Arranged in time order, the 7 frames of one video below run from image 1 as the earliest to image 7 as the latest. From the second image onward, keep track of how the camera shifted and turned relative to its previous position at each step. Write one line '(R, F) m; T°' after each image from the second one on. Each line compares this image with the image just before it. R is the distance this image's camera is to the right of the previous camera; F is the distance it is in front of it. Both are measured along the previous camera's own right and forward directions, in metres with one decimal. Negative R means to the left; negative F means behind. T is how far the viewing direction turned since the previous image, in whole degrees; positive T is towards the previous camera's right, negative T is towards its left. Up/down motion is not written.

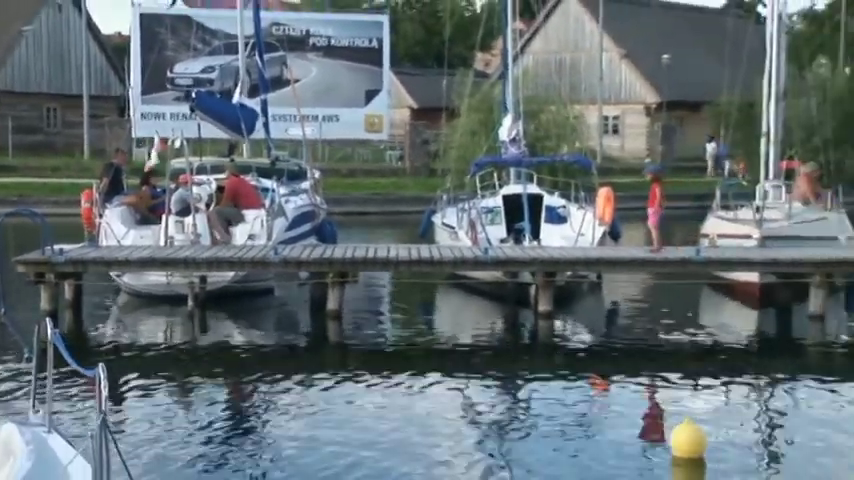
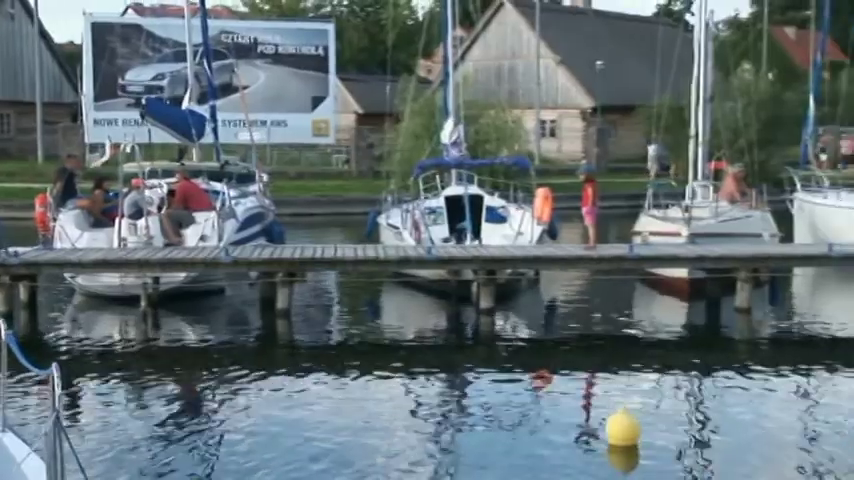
(+0.4, -0.6) m; +2°
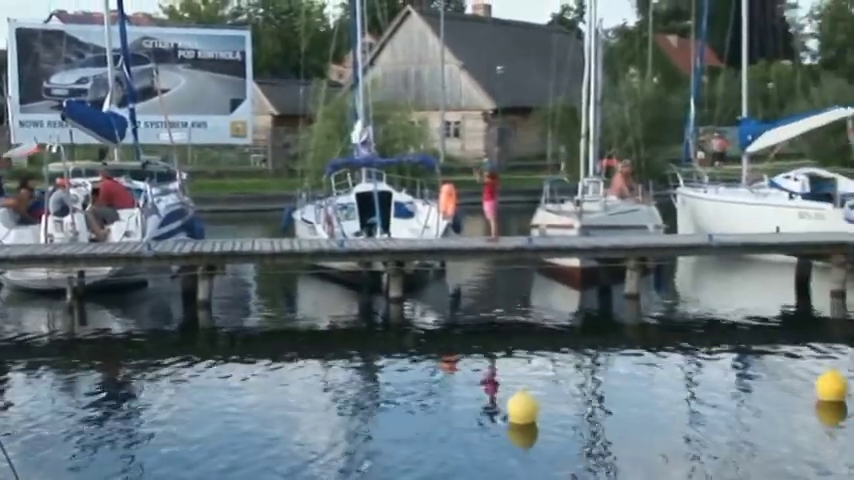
(+0.5, -1.1) m; +3°
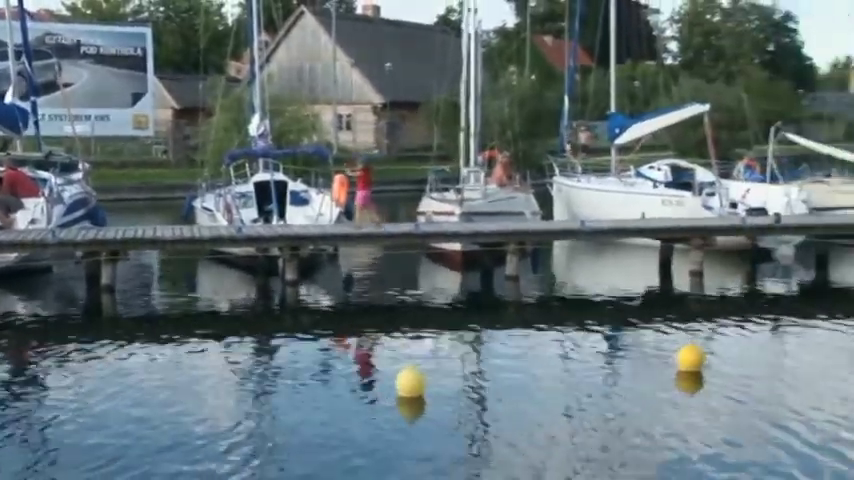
(+0.3, -1.2) m; +5°
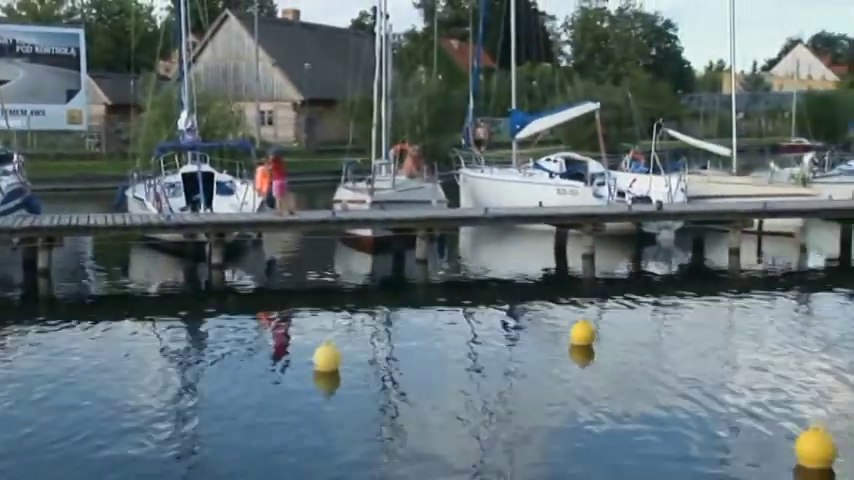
(+0.3, -1.7) m; +3°
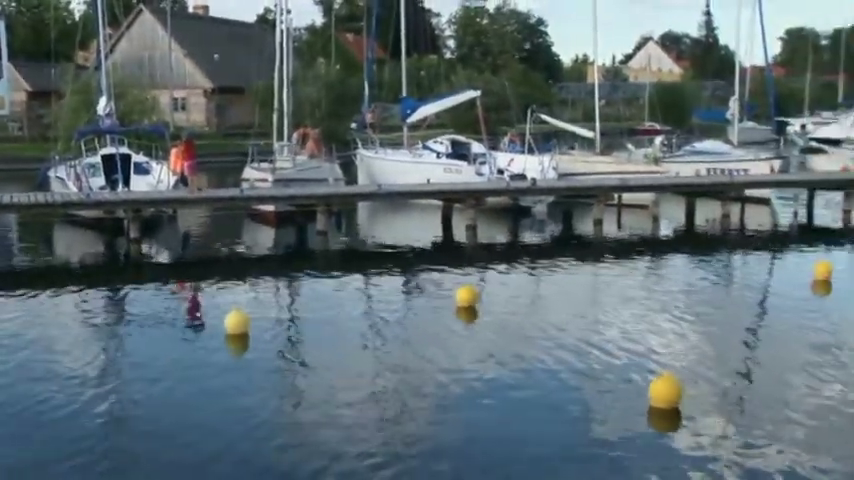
(-0.2, -2.4) m; +6°
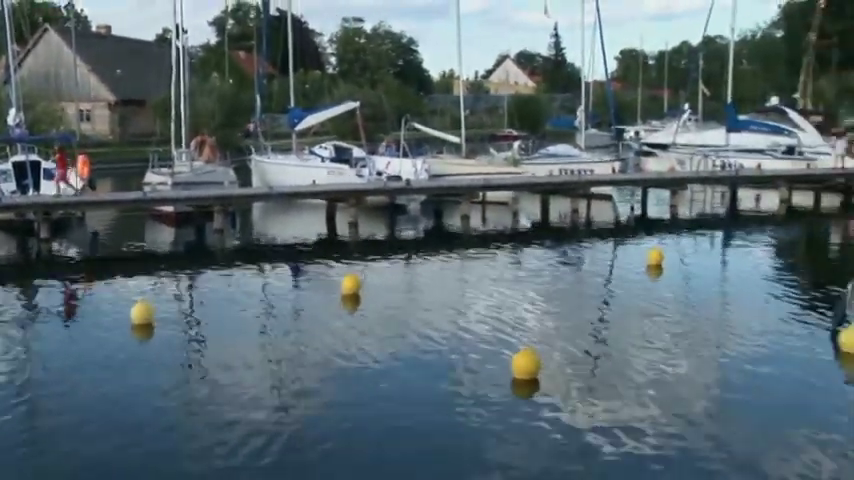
(-0.2, -2.8) m; +6°
